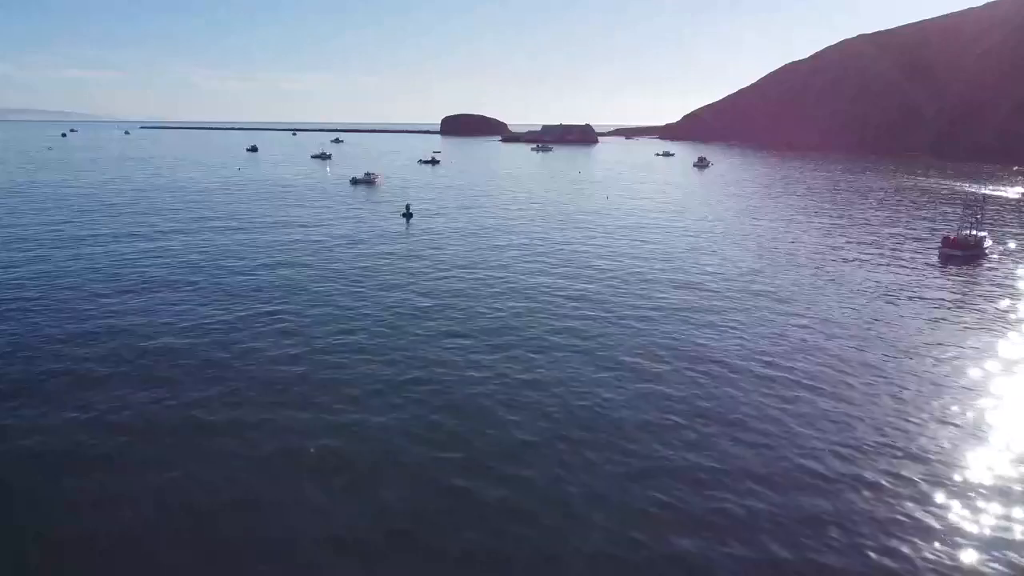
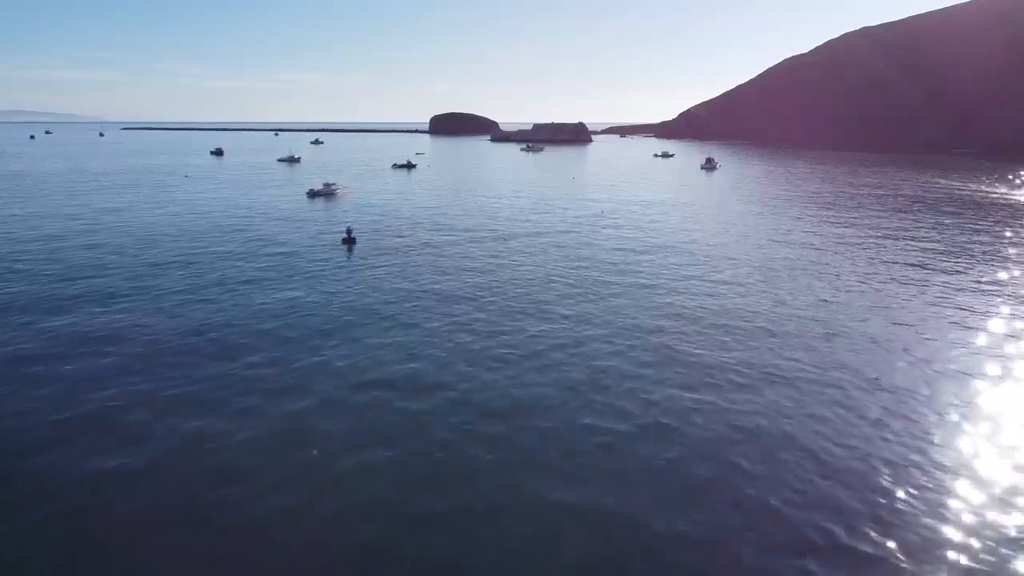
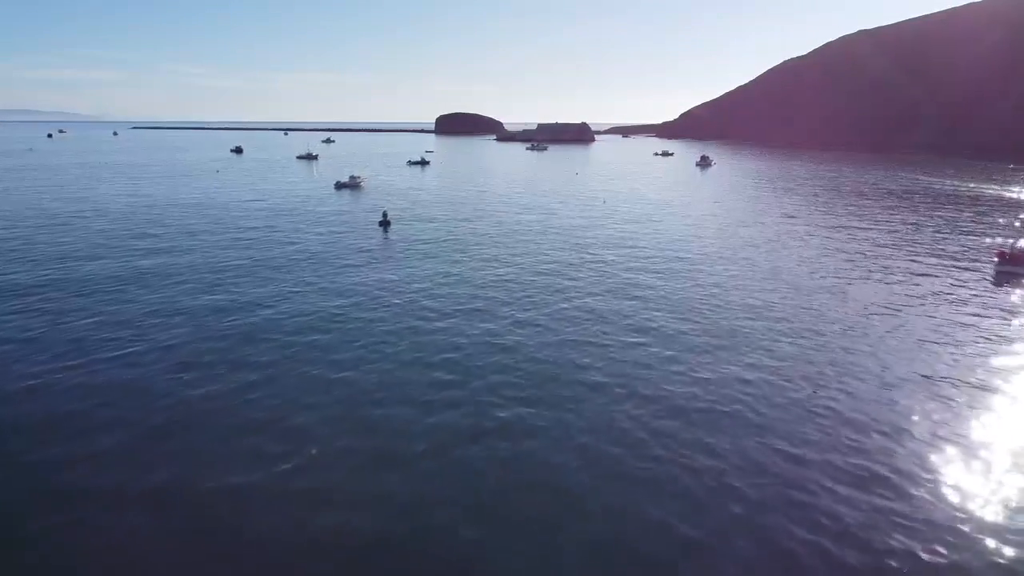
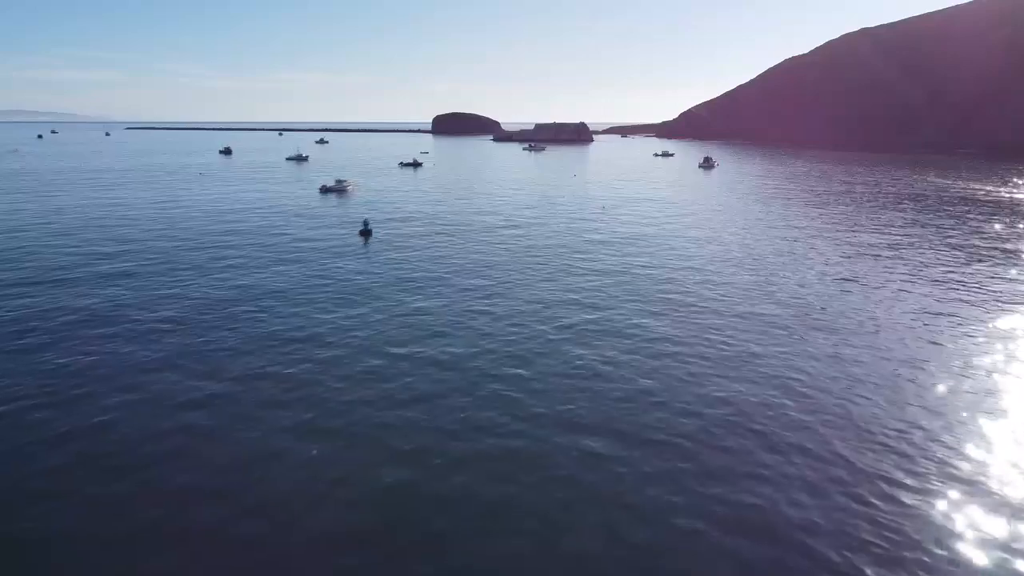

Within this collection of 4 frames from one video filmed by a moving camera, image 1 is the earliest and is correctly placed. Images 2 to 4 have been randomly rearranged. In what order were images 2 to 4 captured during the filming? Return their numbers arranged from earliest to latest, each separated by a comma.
3, 4, 2
